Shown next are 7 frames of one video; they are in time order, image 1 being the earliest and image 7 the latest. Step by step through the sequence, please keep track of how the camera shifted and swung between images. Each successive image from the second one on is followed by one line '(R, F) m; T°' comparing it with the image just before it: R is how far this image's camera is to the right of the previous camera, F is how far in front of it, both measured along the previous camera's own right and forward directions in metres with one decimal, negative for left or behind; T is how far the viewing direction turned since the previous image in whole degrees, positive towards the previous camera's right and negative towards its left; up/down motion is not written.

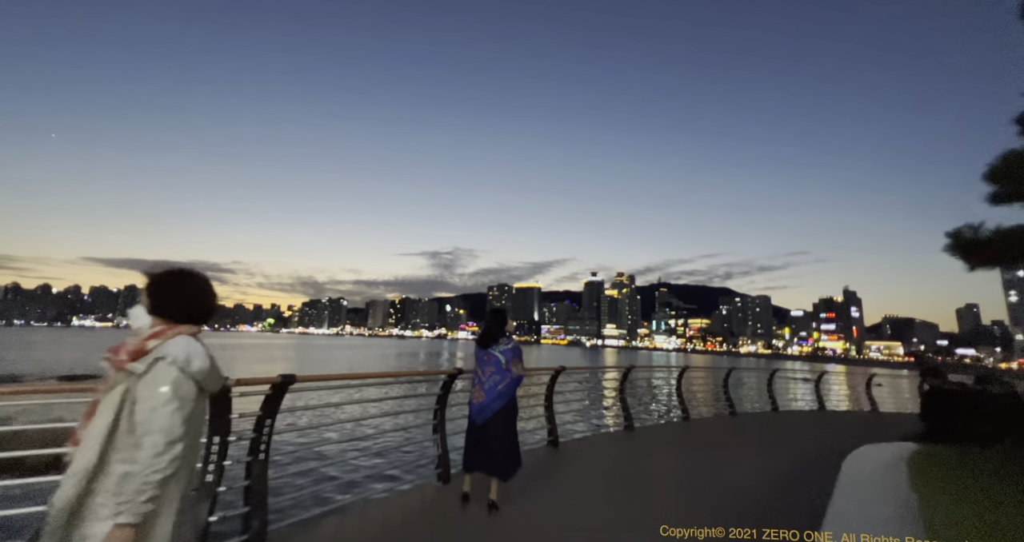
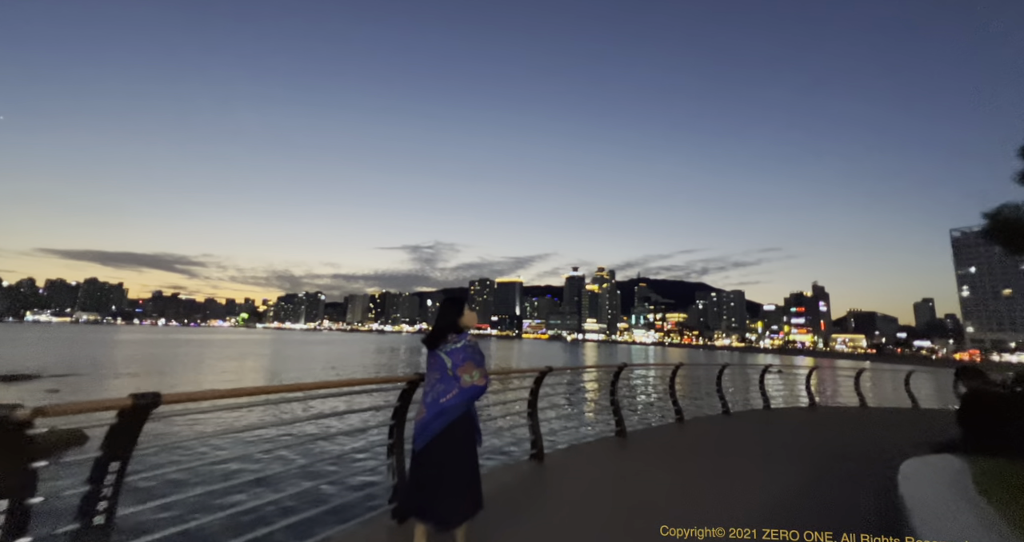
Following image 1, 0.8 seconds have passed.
(0.0, +0.7) m; +2°
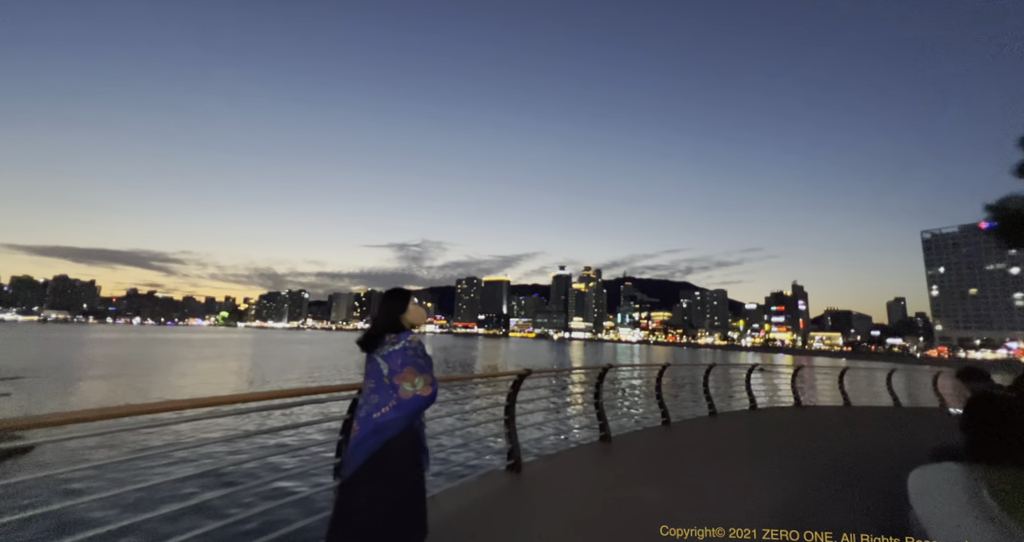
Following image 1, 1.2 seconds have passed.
(+0.1, +0.3) m; +2°
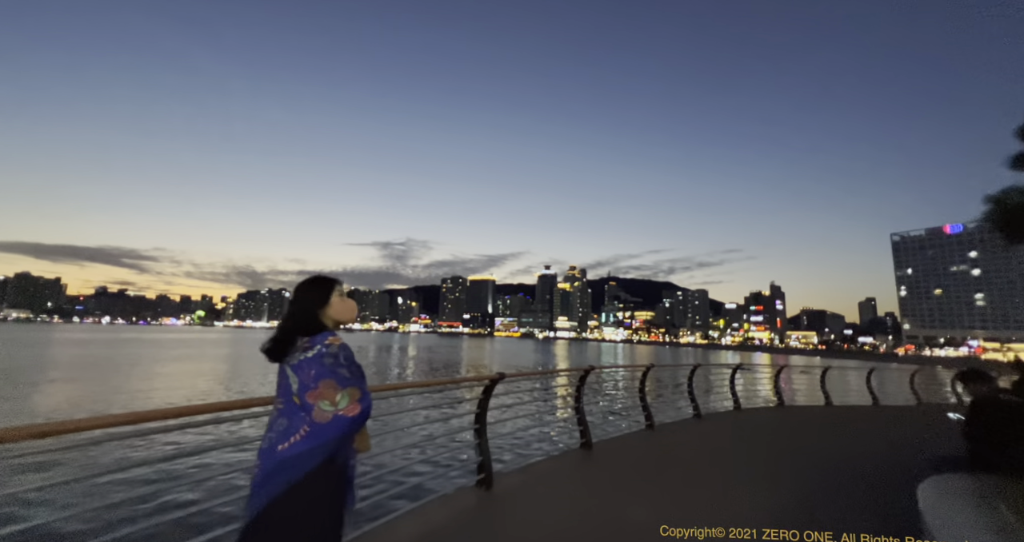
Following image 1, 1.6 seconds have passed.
(+0.1, +0.4) m; +2°
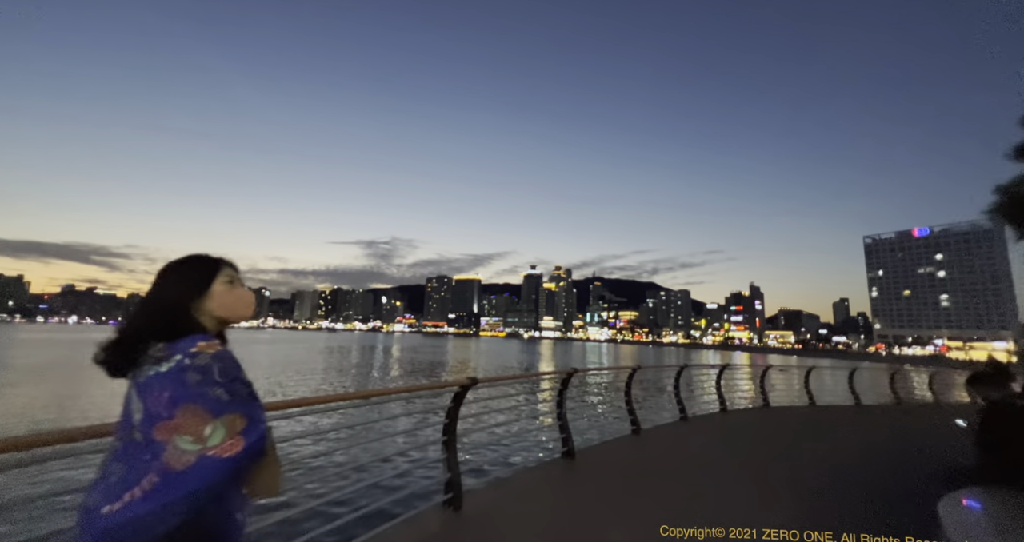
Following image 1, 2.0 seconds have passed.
(0.0, +0.7) m; +2°
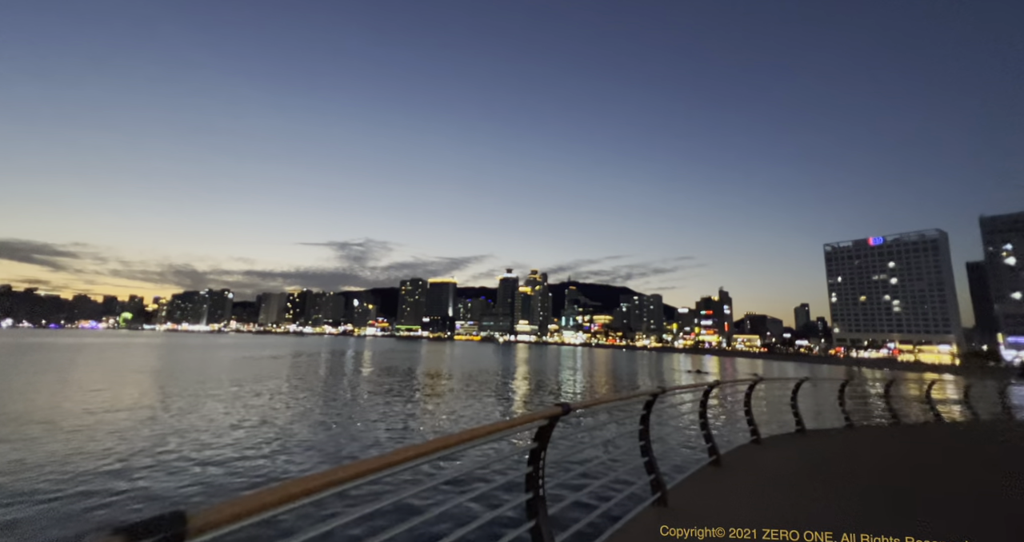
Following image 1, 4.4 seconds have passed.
(+0.6, +0.4) m; +3°
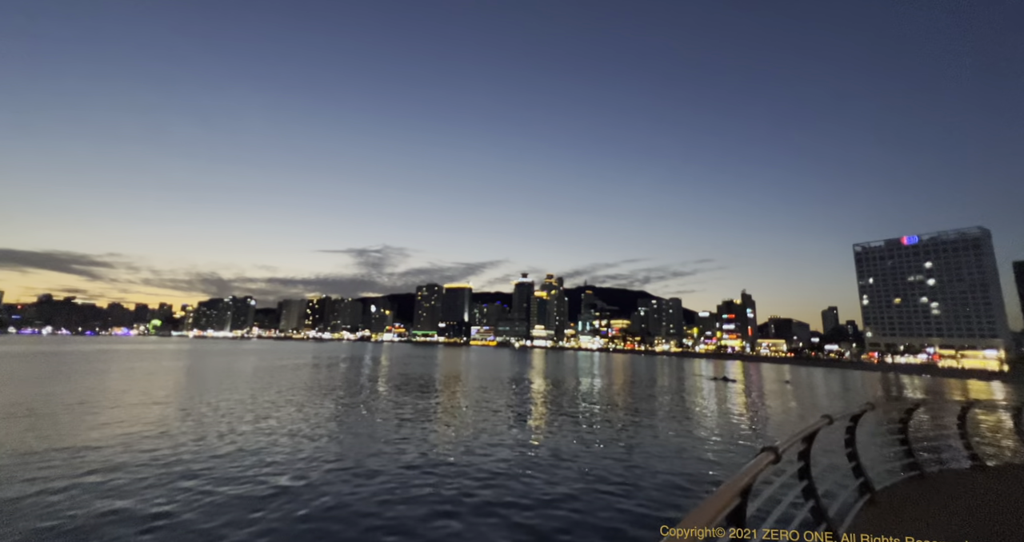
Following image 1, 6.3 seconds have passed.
(-0.4, 0.0) m; -2°
